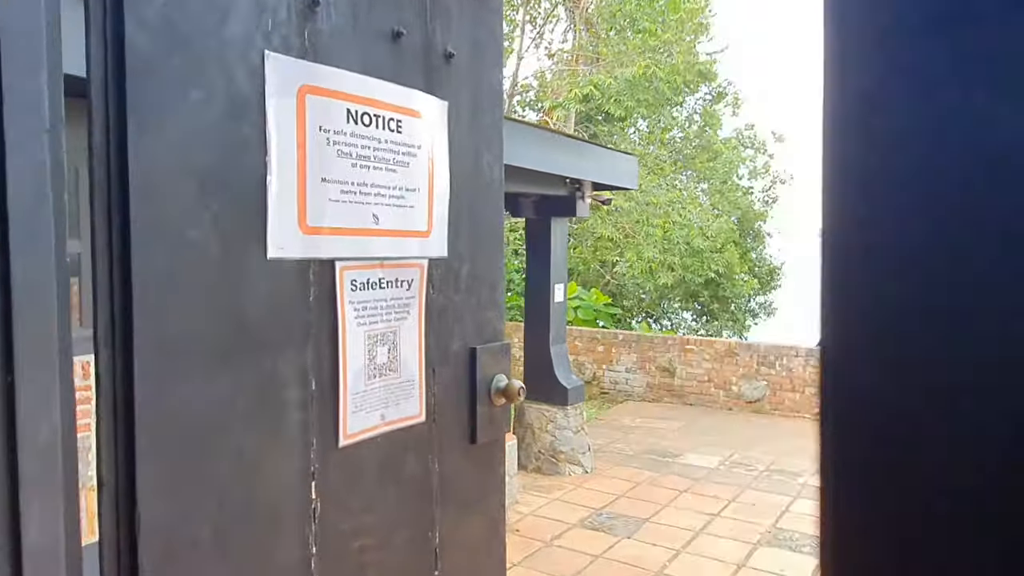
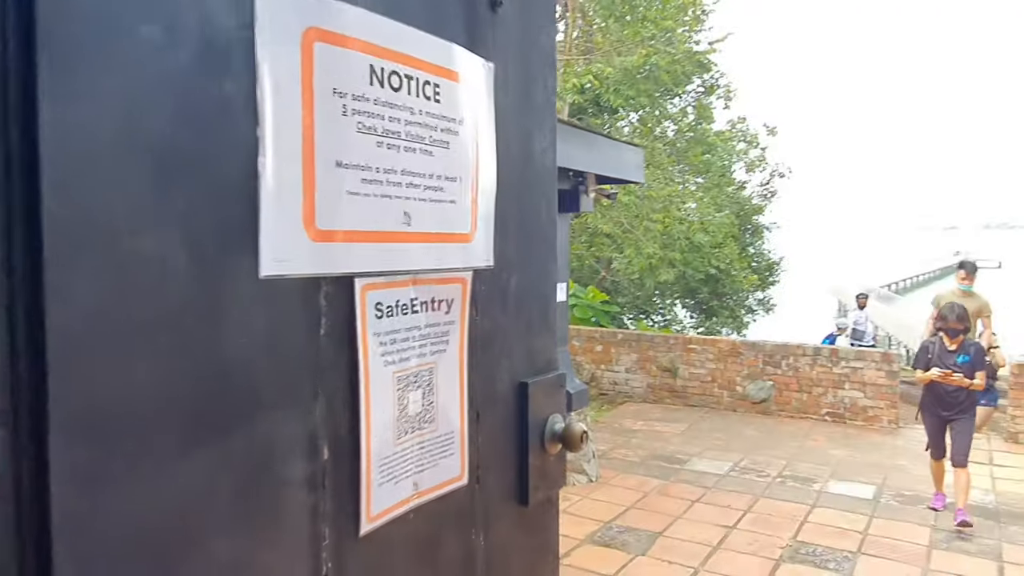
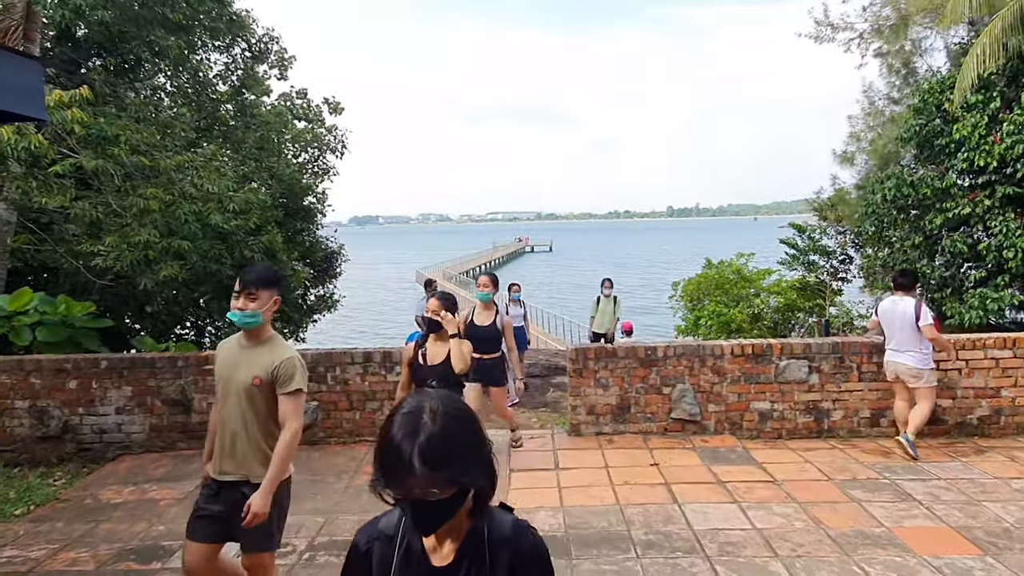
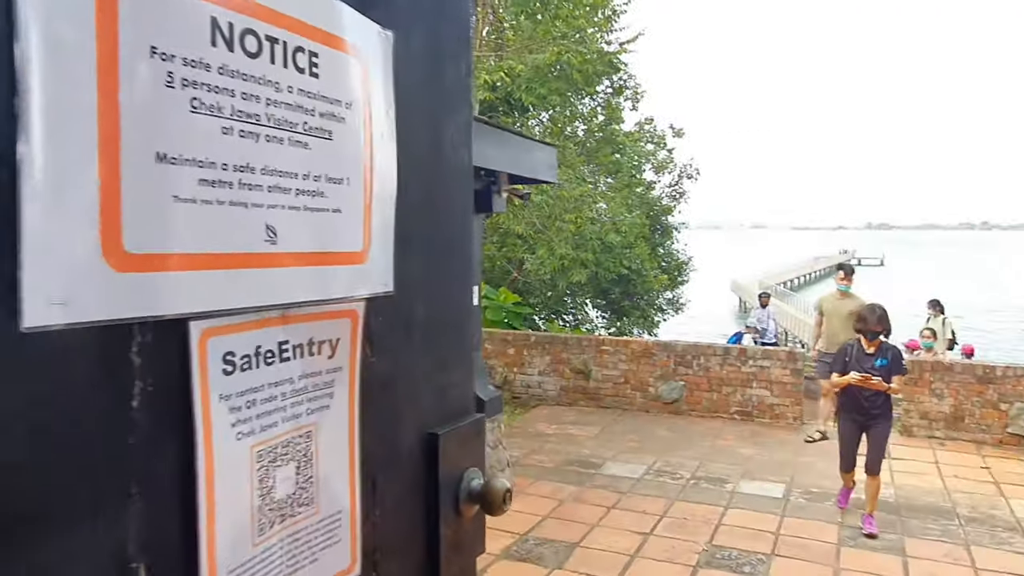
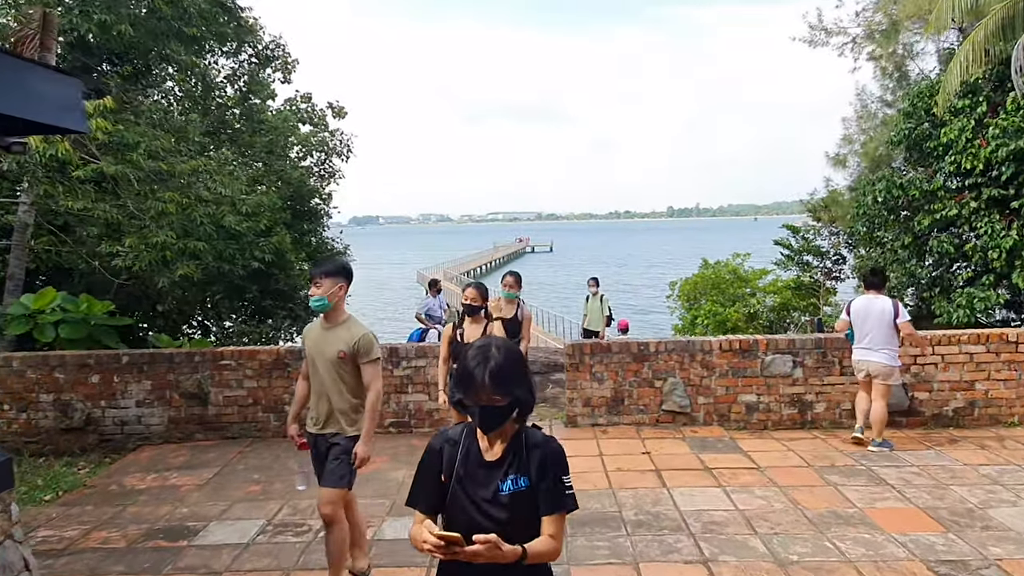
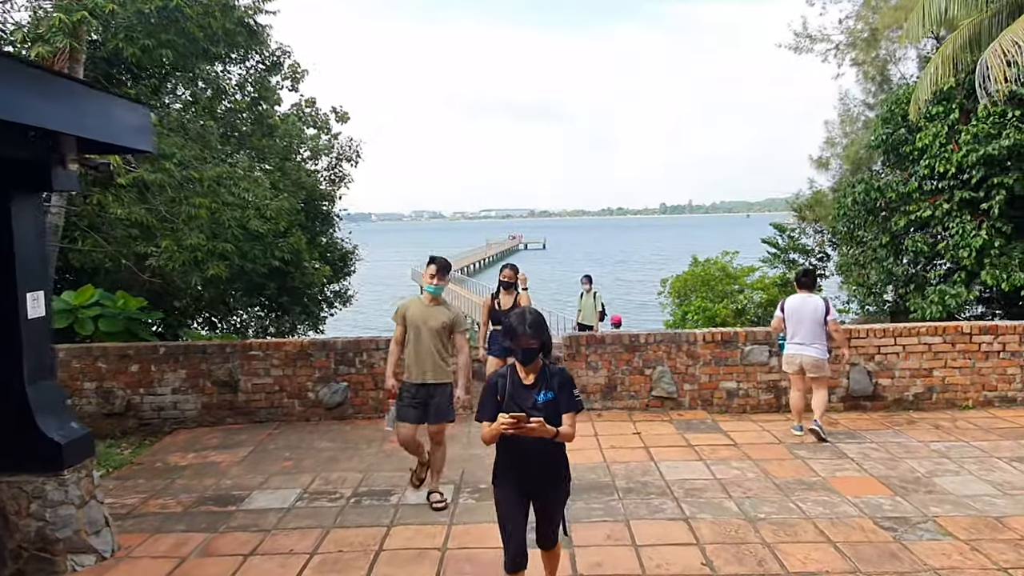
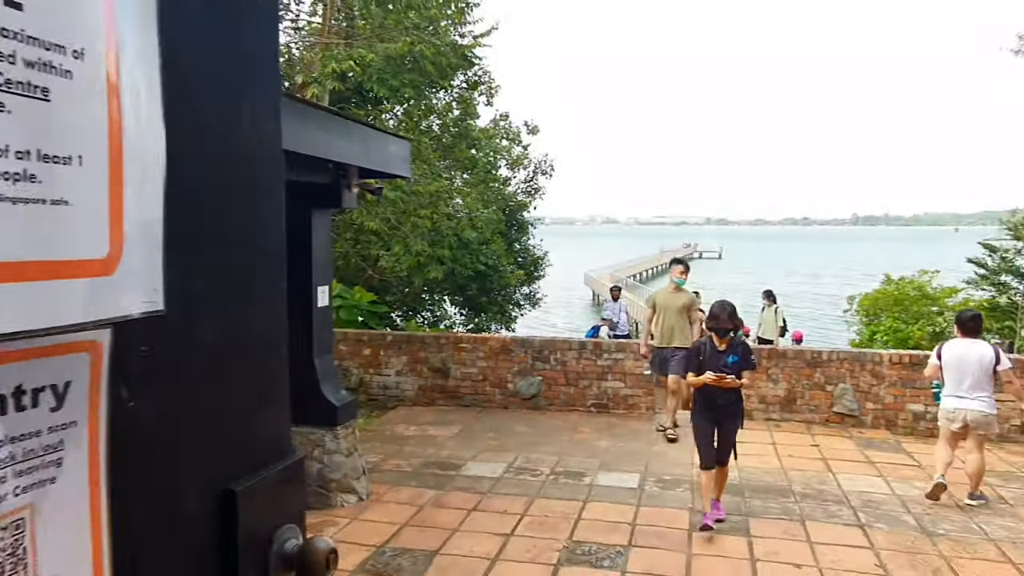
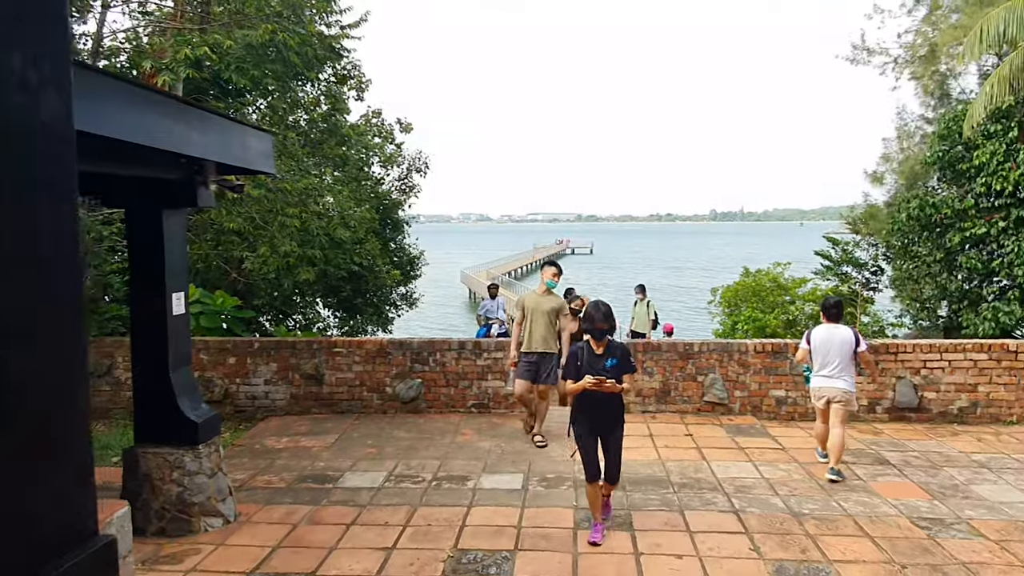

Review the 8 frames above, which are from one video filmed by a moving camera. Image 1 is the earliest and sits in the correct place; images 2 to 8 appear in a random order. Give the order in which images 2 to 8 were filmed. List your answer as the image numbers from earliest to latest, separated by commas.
2, 4, 7, 8, 6, 5, 3
